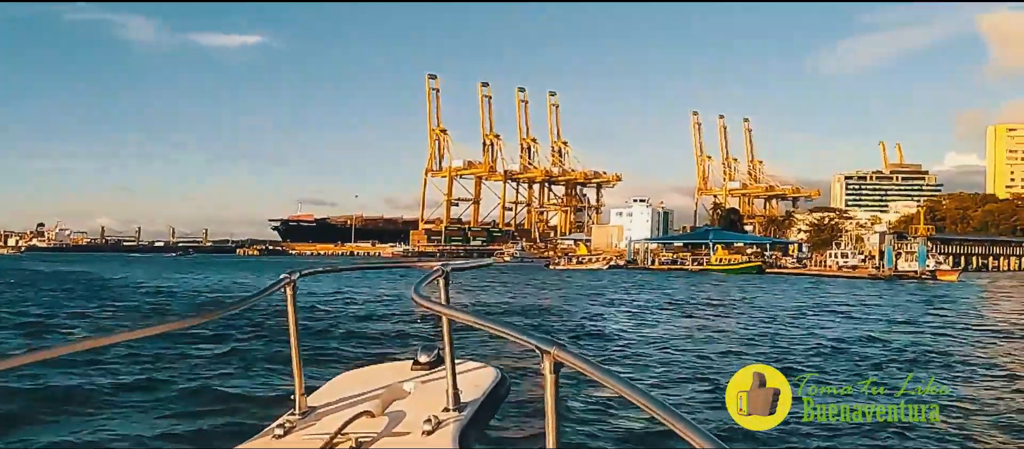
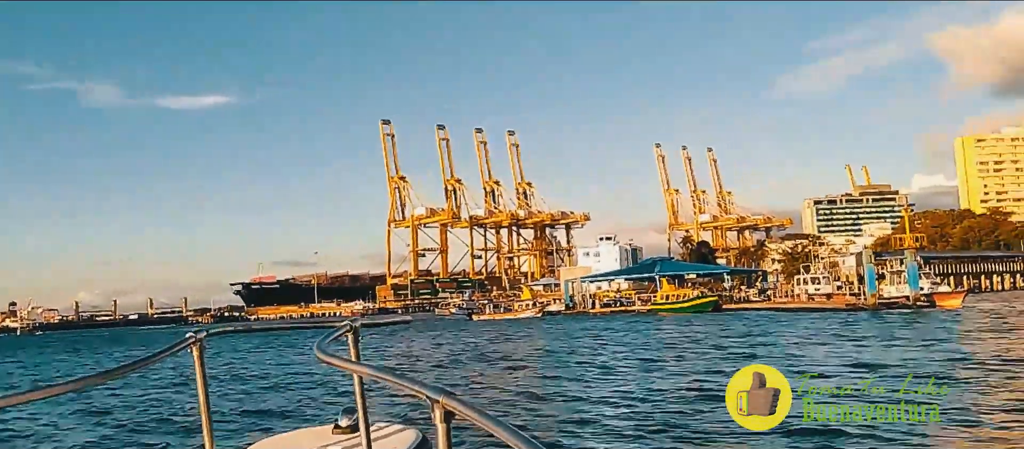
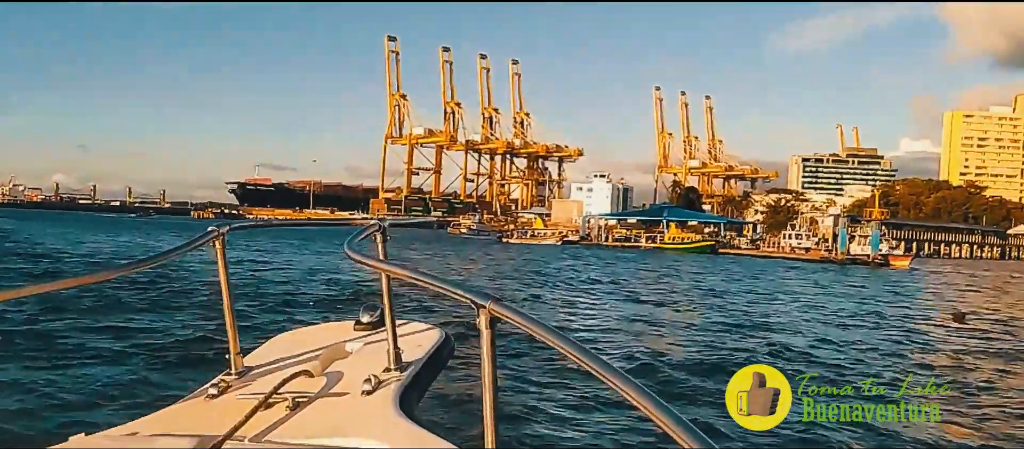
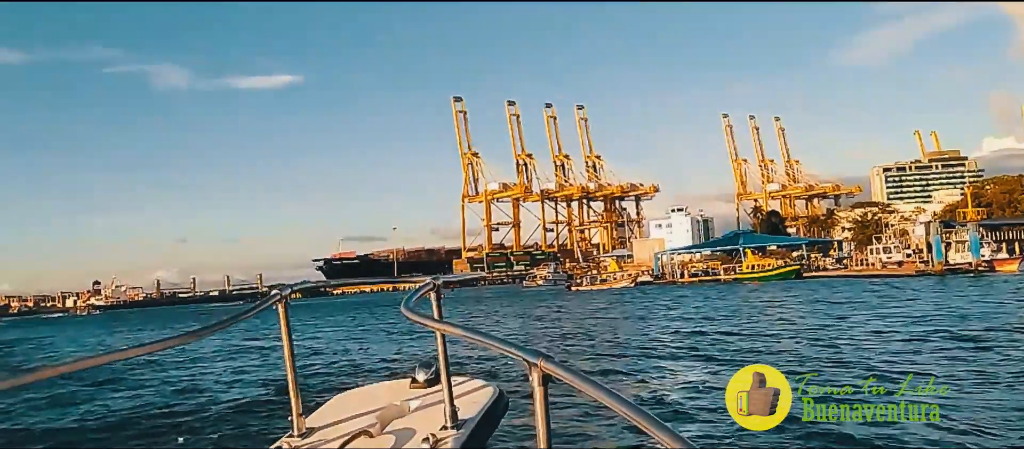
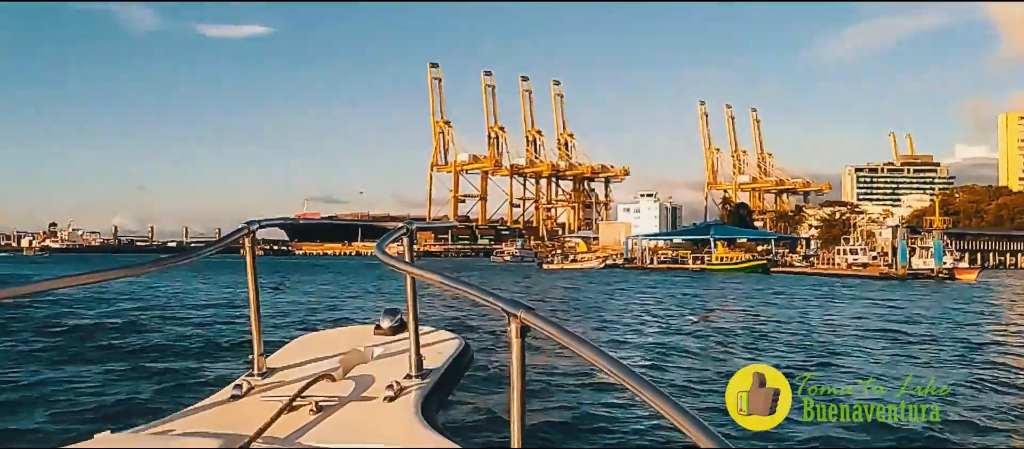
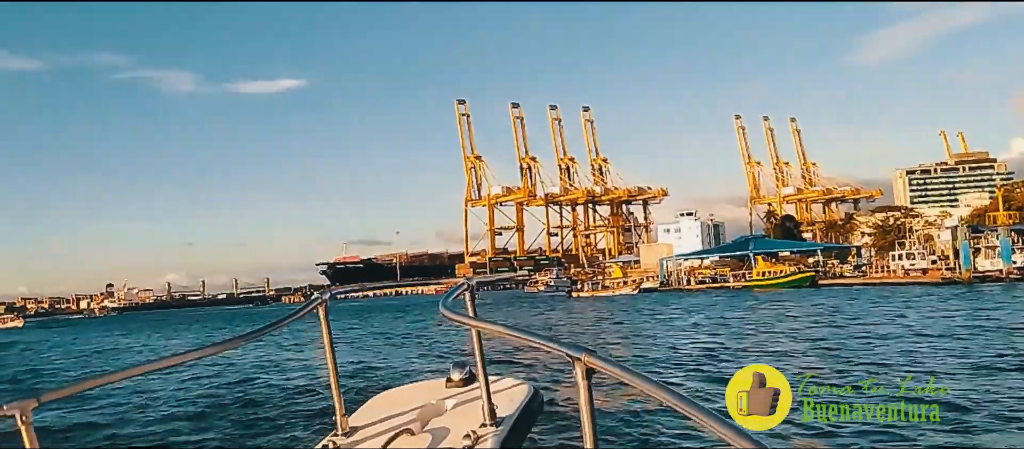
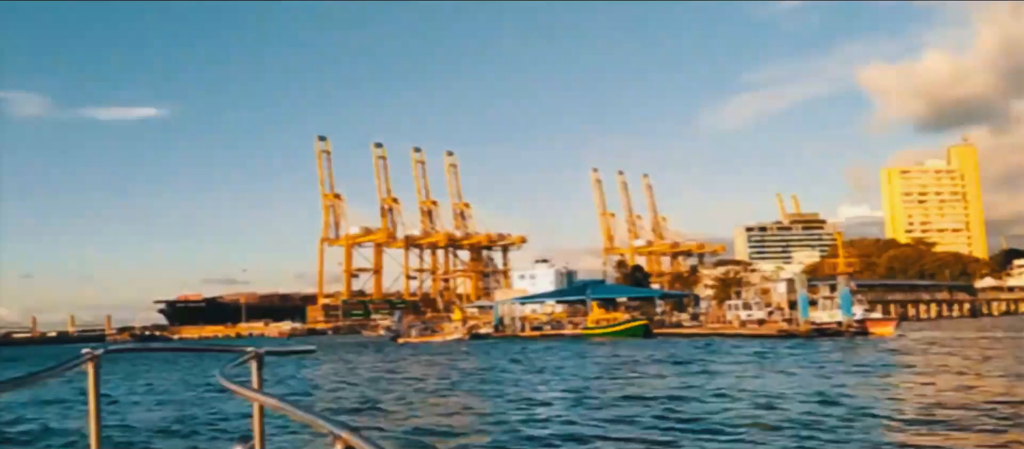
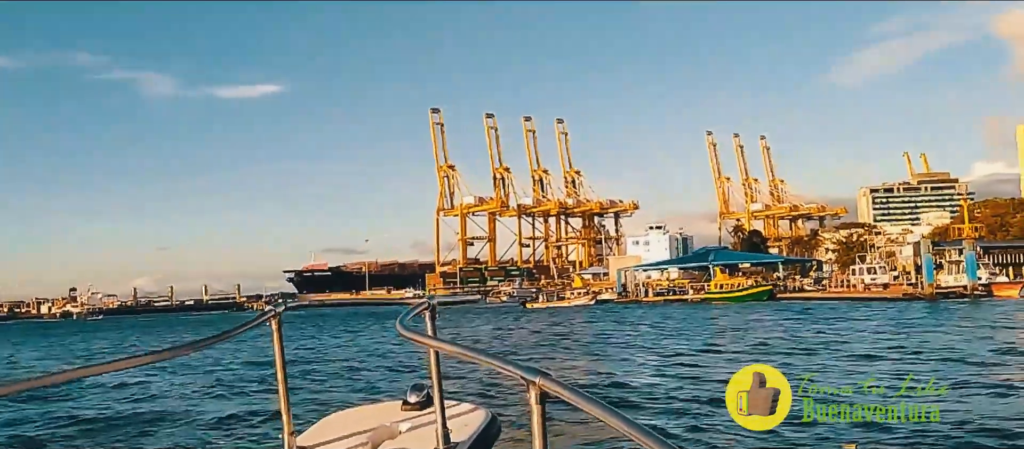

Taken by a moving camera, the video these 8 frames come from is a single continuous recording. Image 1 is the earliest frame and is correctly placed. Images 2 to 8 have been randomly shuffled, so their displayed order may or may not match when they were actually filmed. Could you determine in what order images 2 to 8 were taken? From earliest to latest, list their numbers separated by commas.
3, 5, 4, 6, 8, 2, 7
